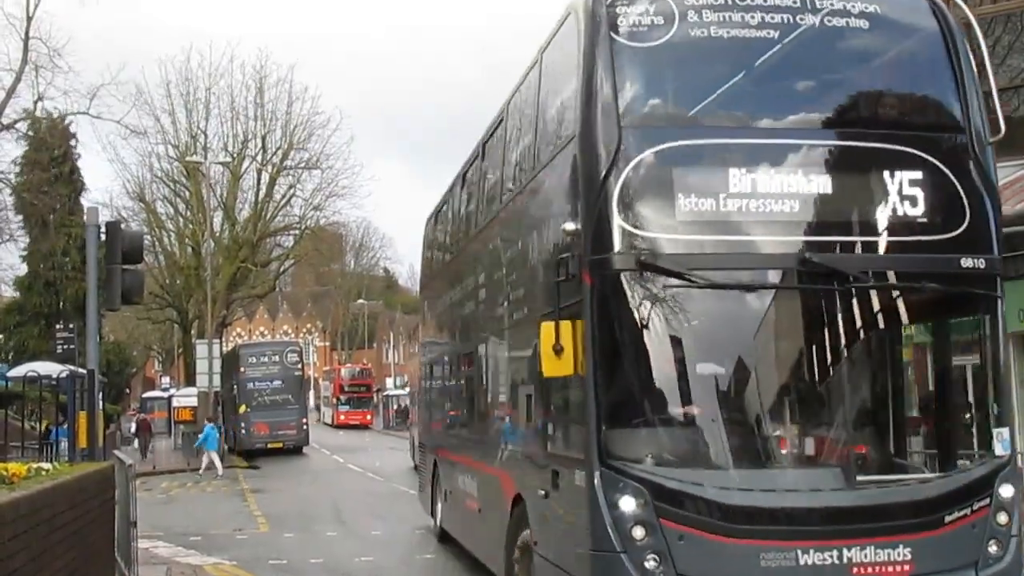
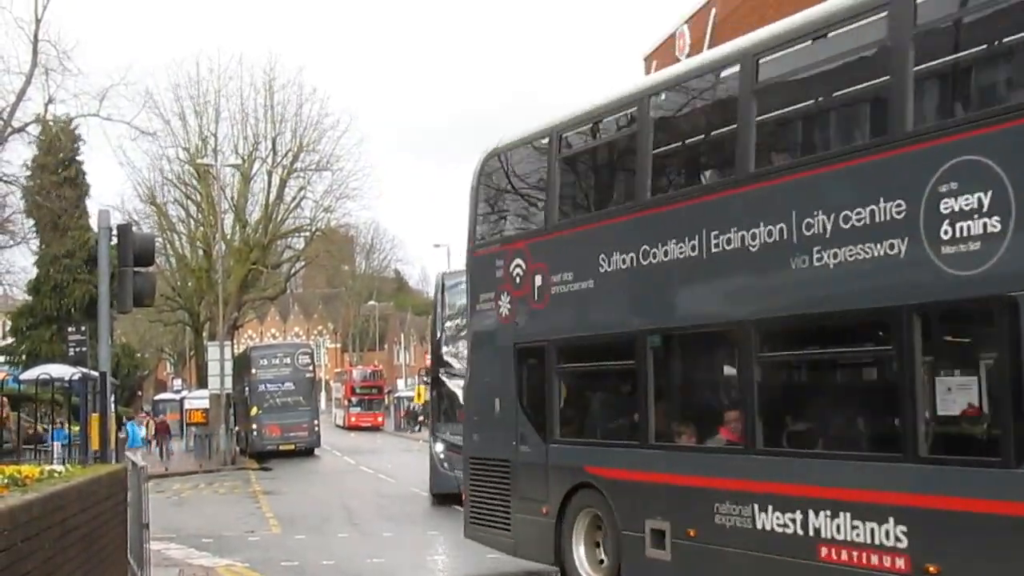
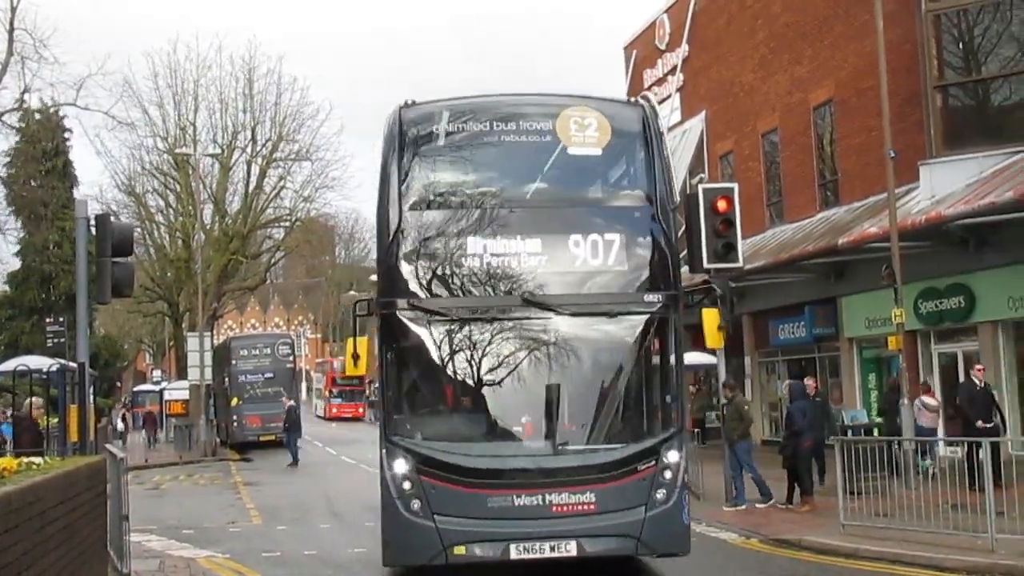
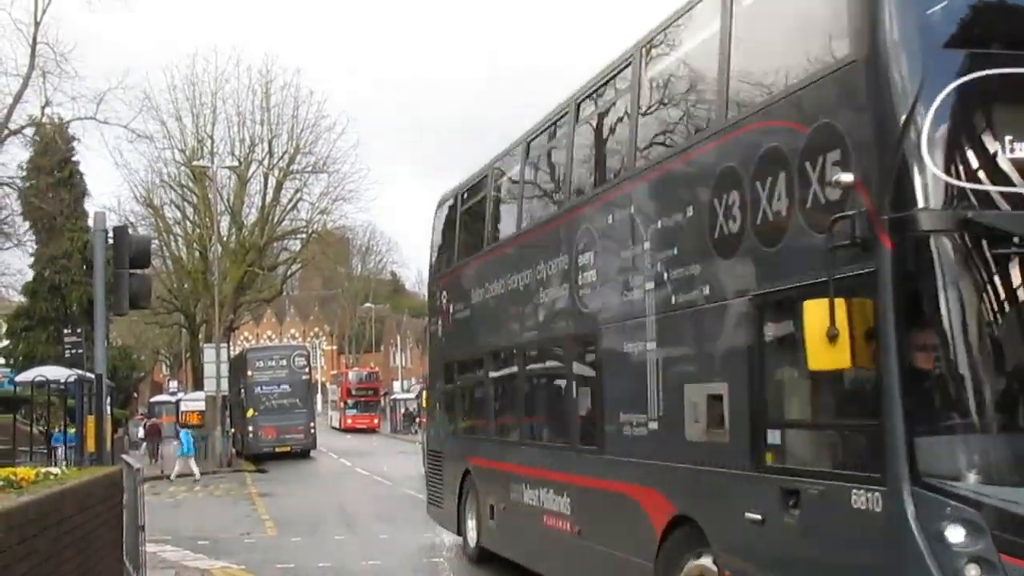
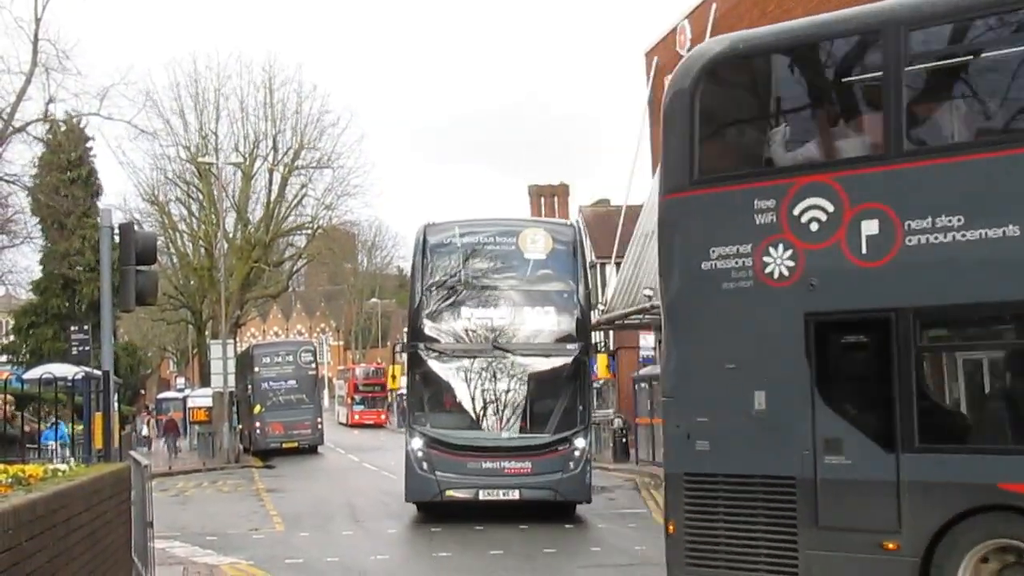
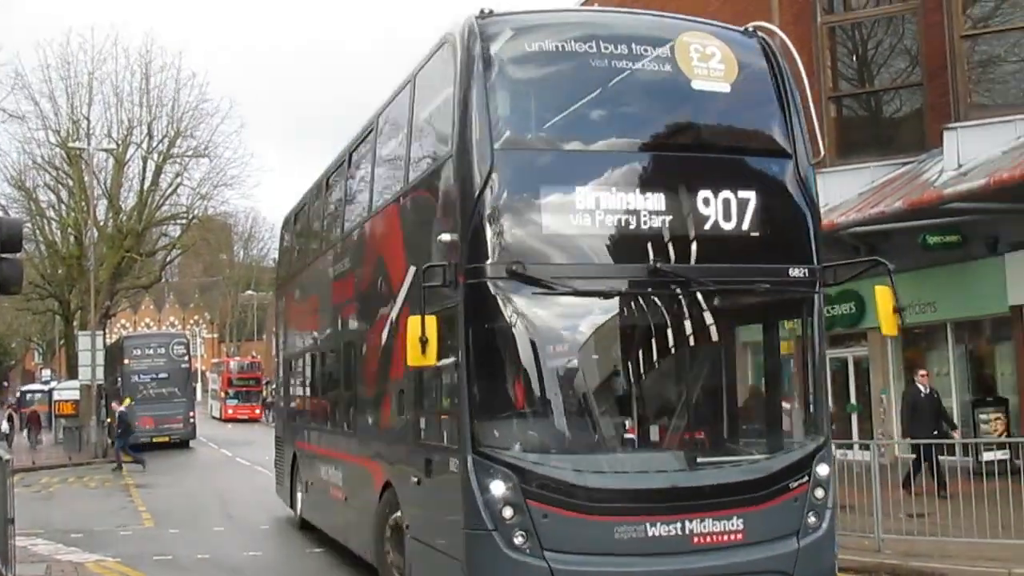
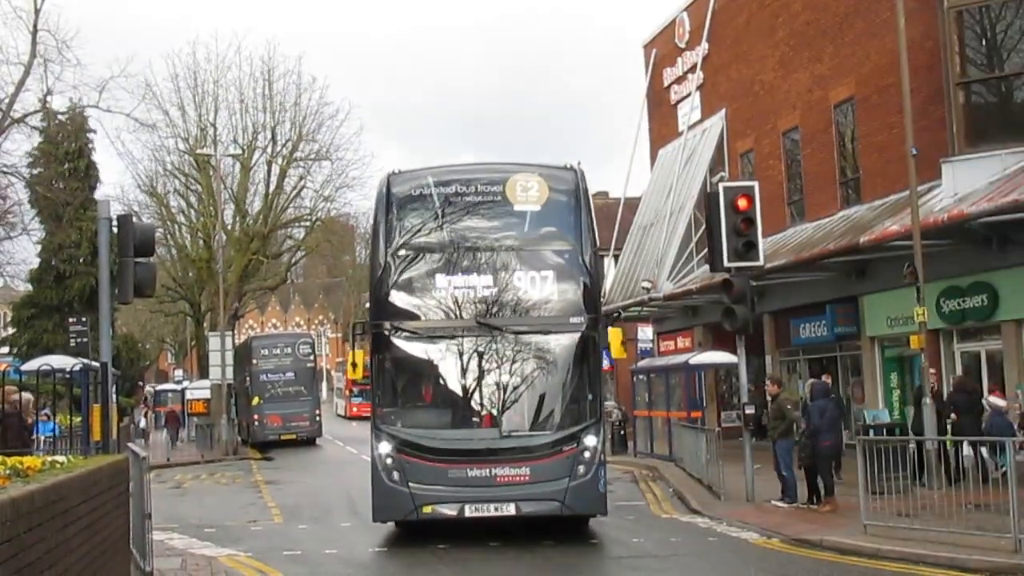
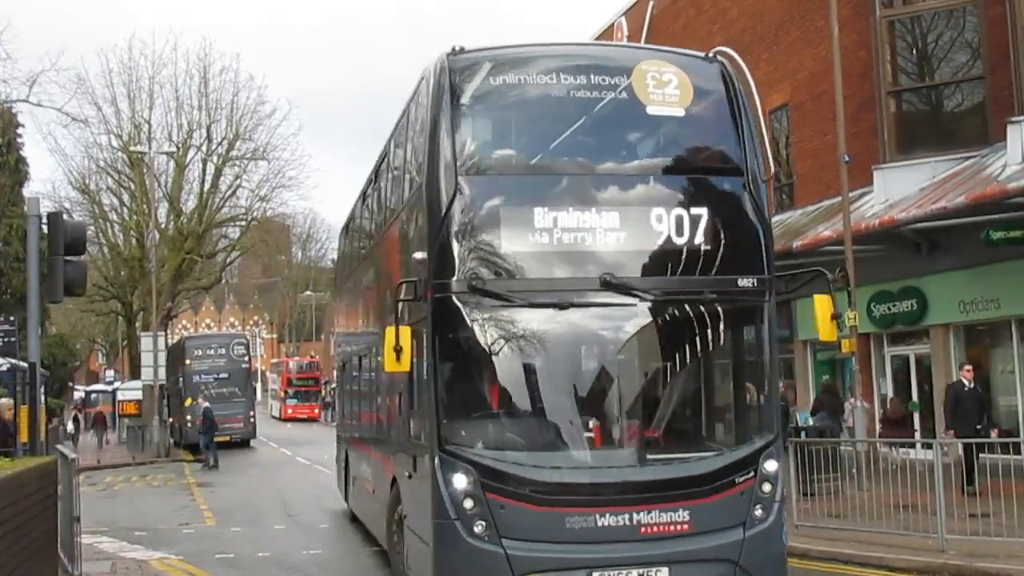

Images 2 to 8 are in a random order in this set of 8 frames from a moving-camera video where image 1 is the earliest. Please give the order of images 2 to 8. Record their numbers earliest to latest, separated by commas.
4, 2, 5, 7, 3, 8, 6
